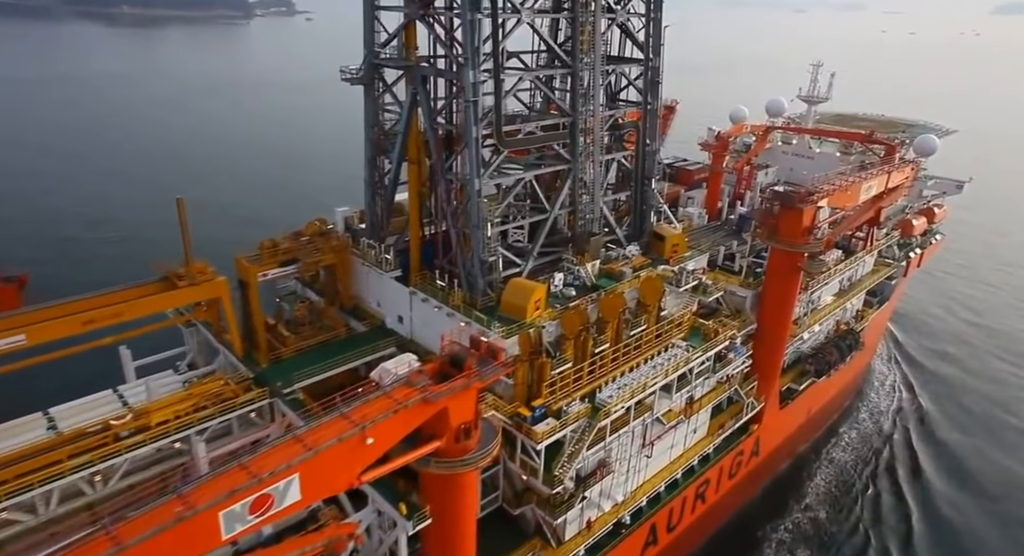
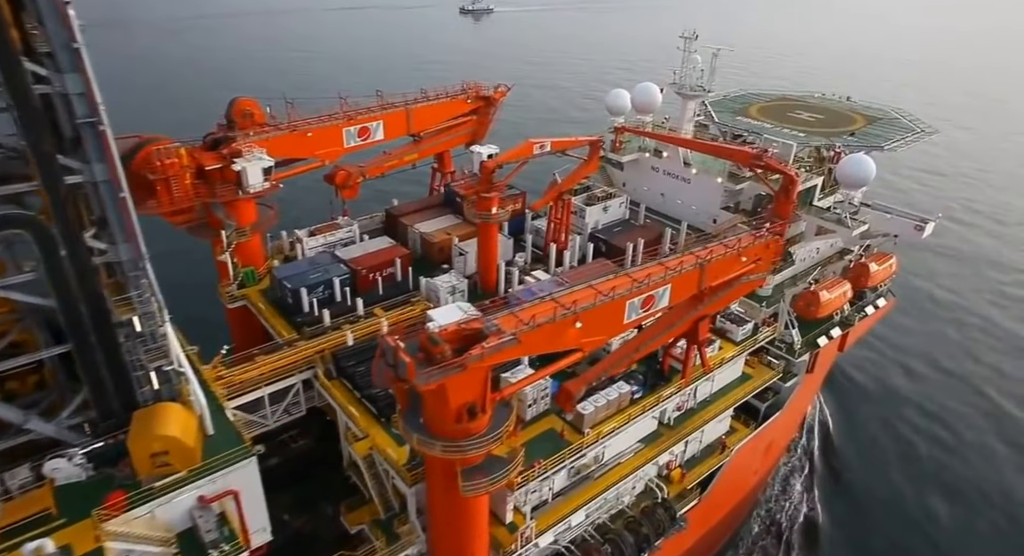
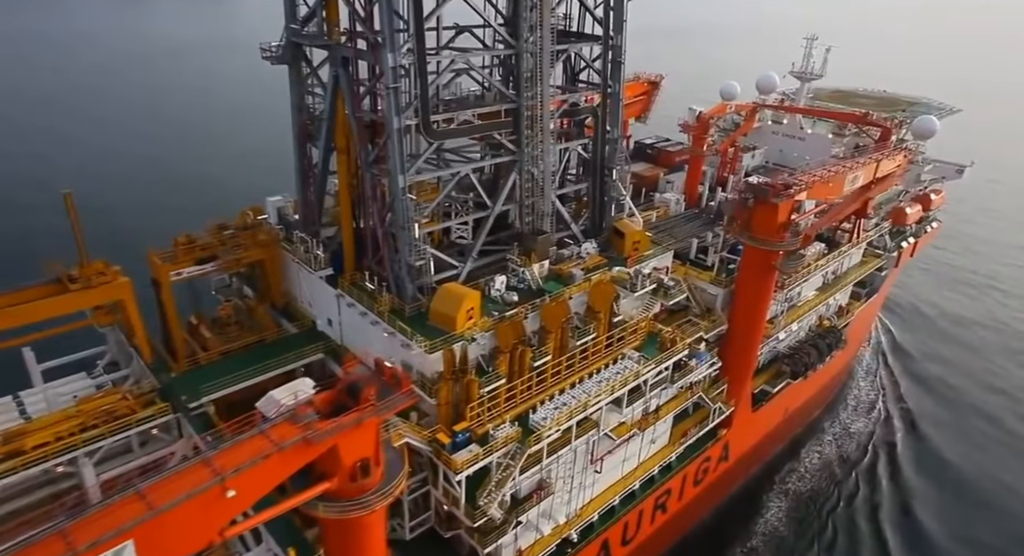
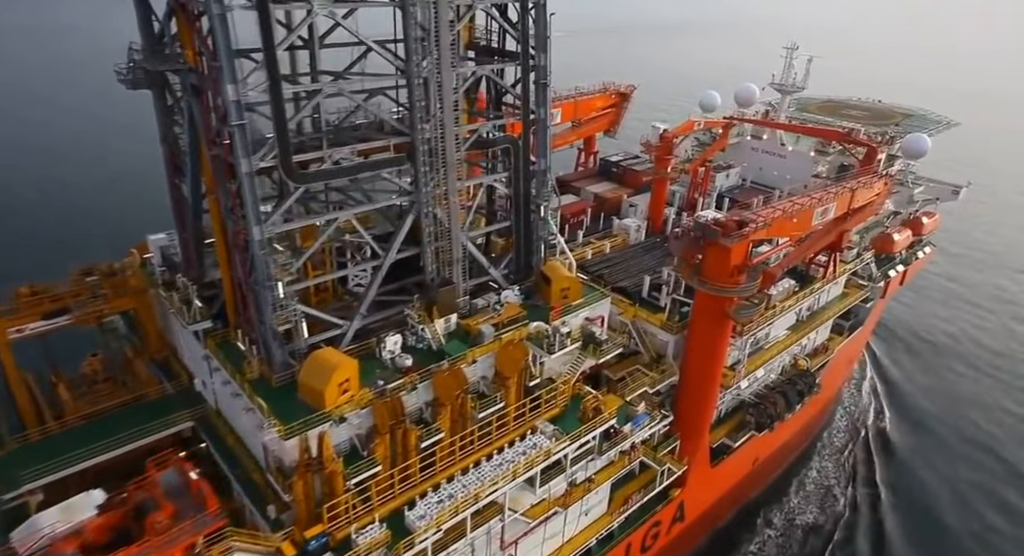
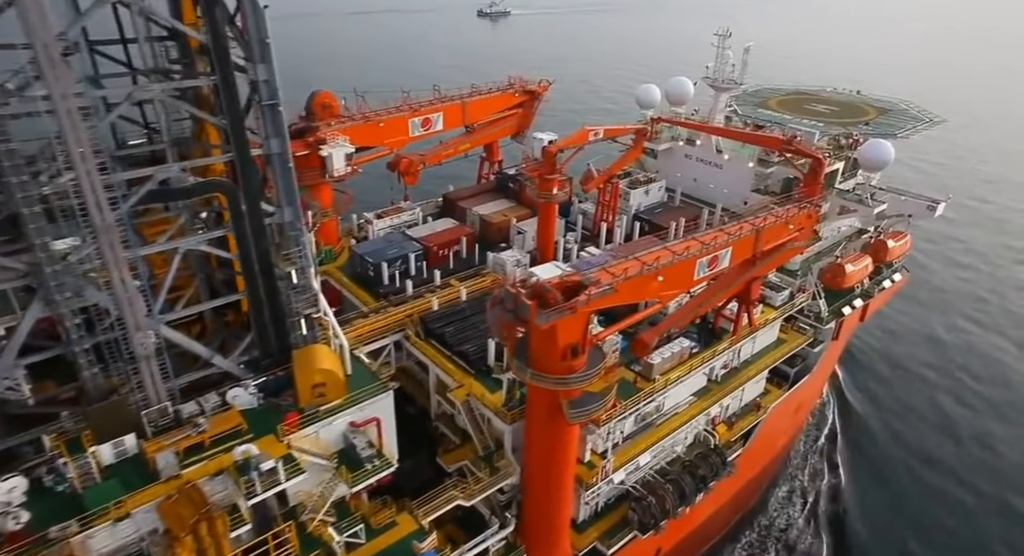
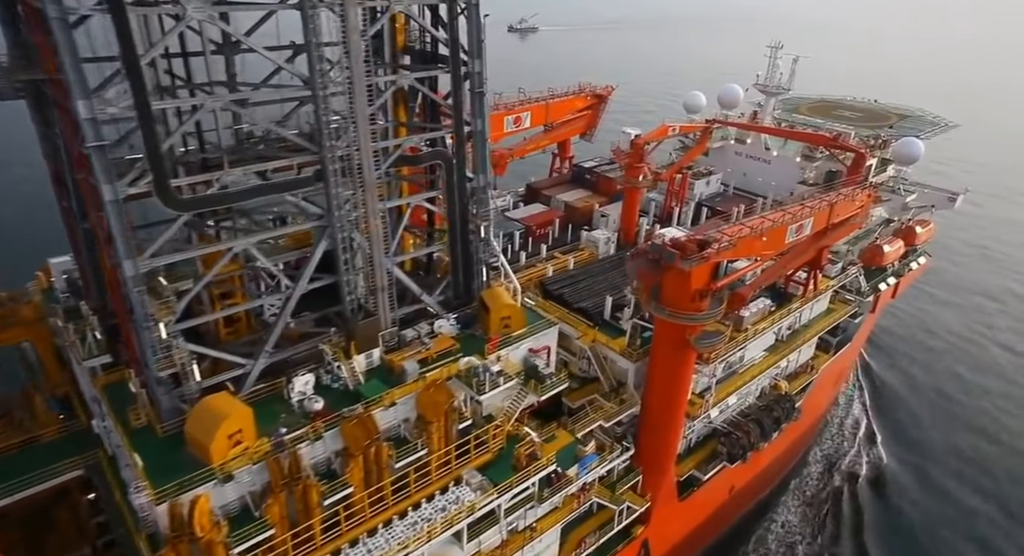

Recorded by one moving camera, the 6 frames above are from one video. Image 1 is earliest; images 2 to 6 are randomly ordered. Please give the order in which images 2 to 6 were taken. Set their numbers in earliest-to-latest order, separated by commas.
3, 4, 6, 5, 2
